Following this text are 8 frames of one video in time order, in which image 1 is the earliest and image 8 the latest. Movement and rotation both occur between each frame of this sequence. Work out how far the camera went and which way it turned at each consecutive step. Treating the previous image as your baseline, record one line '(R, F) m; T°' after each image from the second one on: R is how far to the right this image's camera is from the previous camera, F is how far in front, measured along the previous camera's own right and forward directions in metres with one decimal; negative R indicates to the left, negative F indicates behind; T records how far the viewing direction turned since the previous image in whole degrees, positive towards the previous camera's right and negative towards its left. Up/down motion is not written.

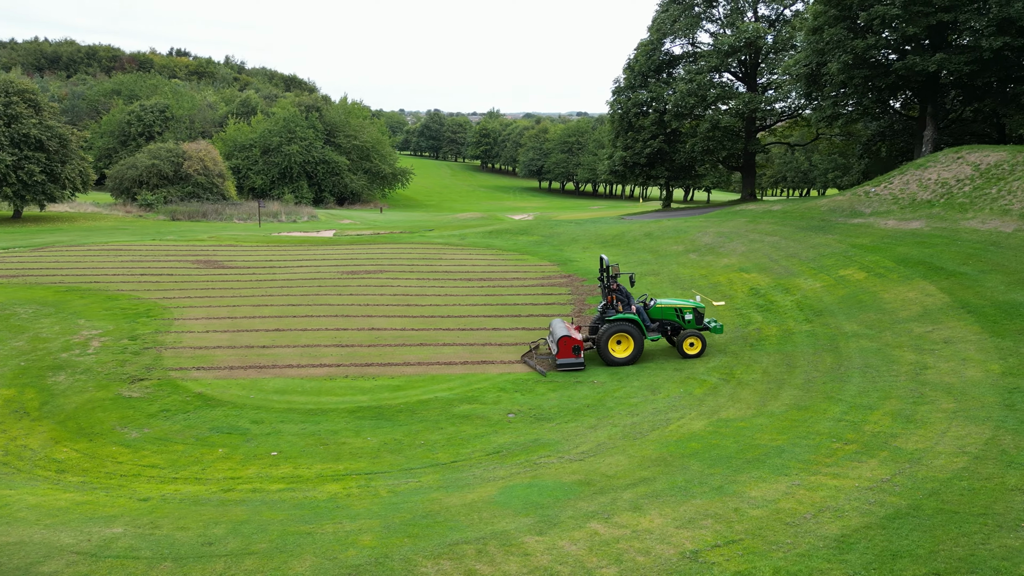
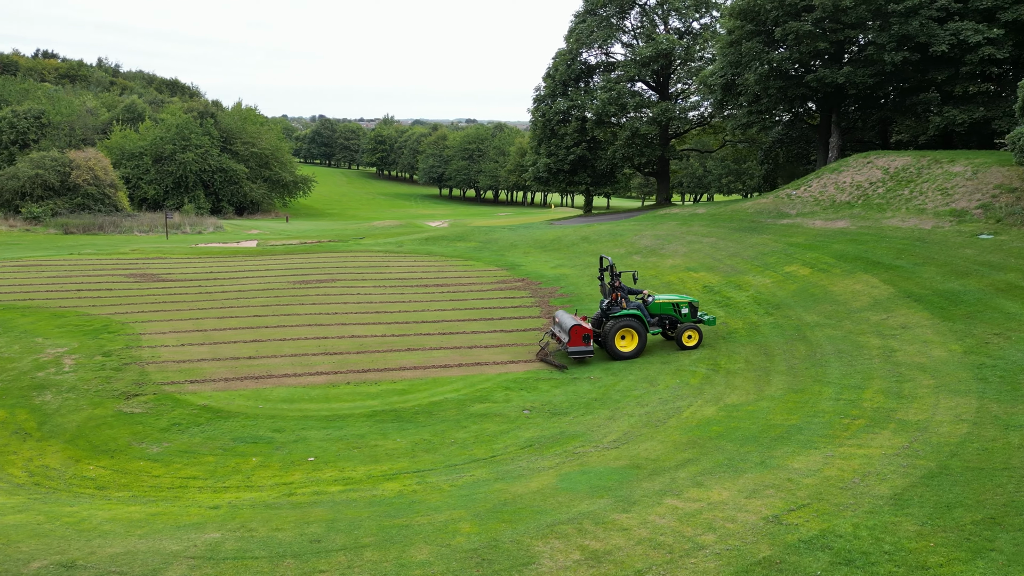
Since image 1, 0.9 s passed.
(-1.8, -0.4) m; +8°
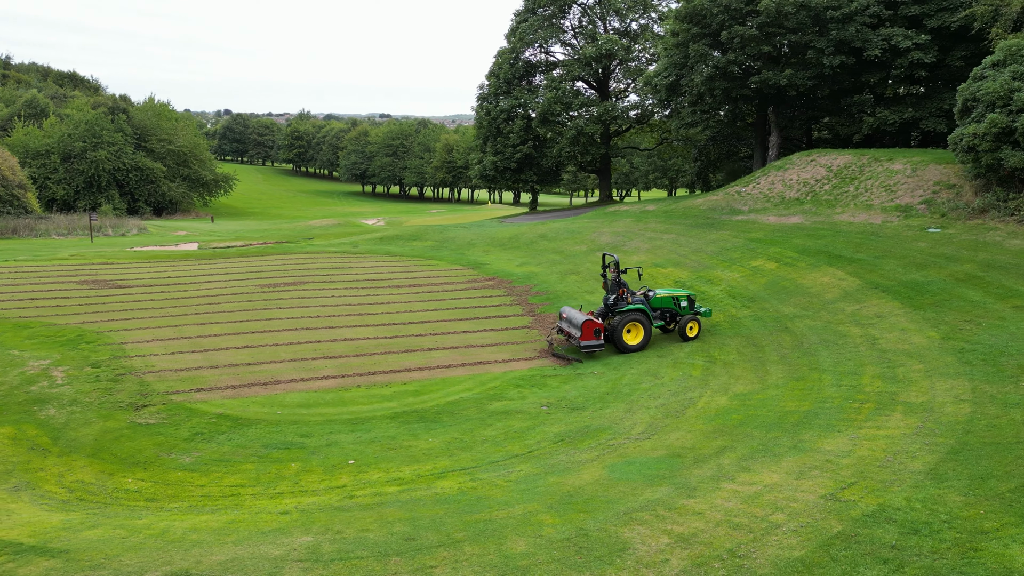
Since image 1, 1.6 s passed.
(-1.5, -0.3) m; +6°
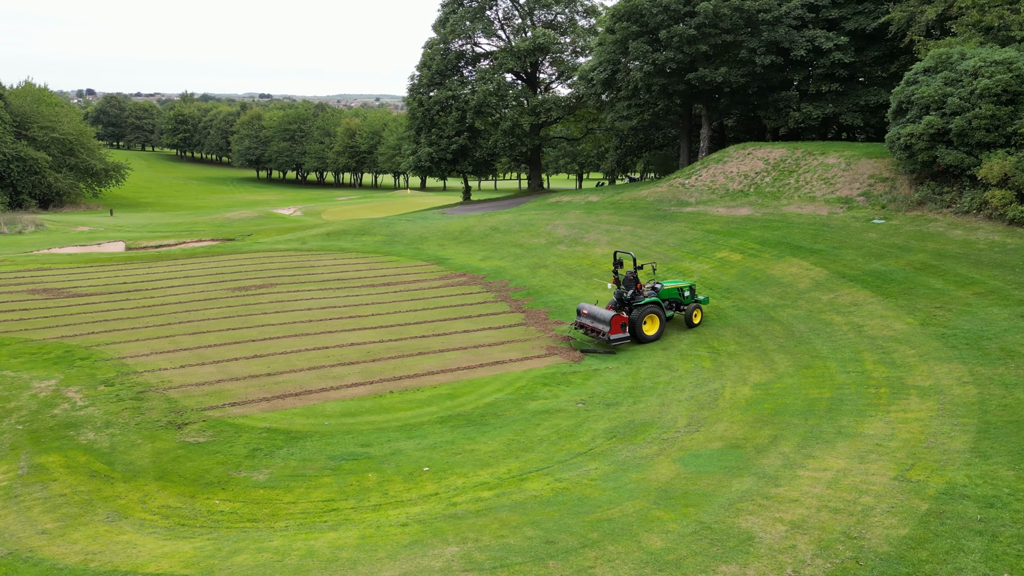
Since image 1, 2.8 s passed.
(-2.4, -0.4) m; +8°
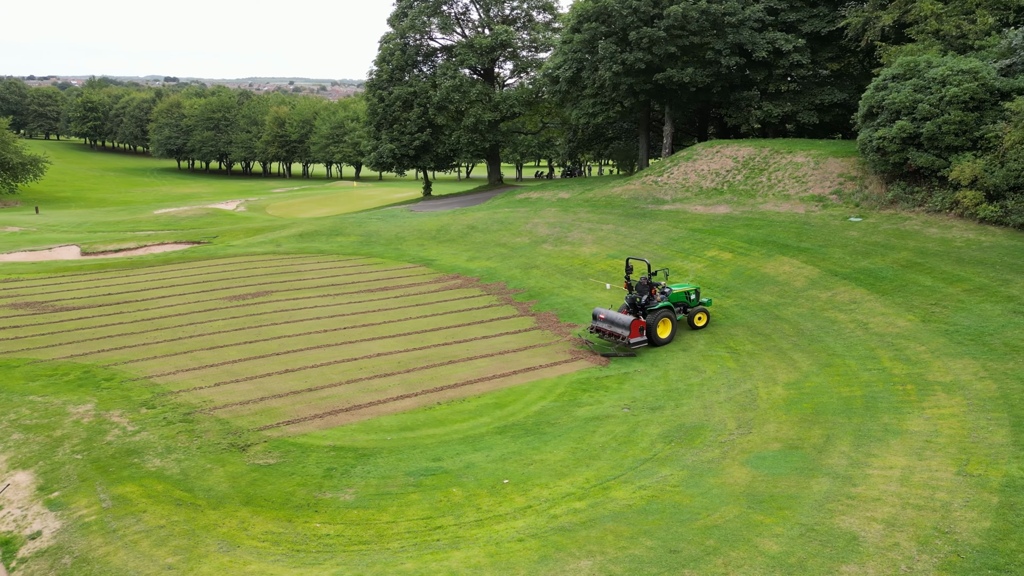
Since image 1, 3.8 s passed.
(-2.2, -0.4) m; +5°
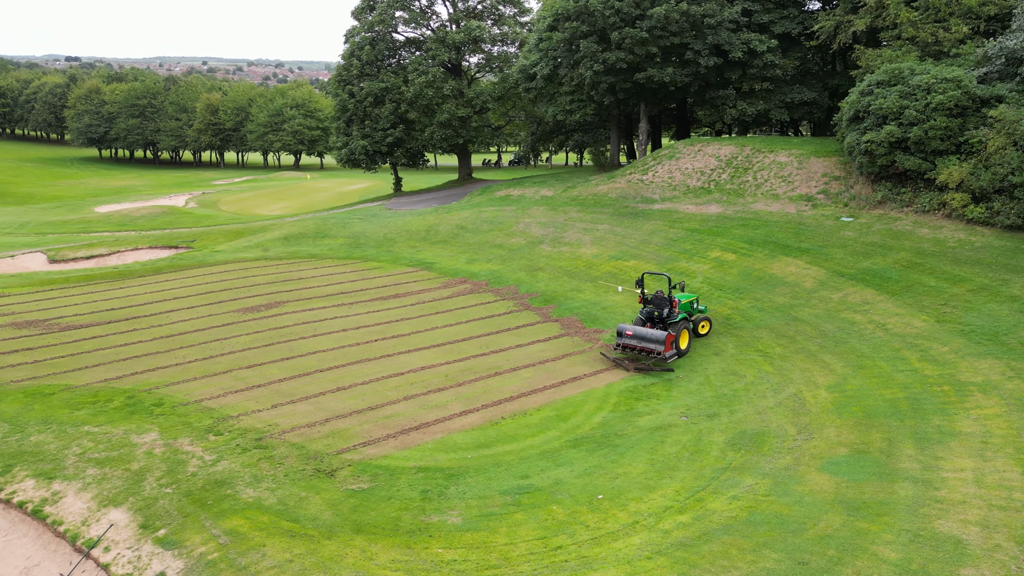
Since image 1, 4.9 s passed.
(-2.4, -0.3) m; +5°
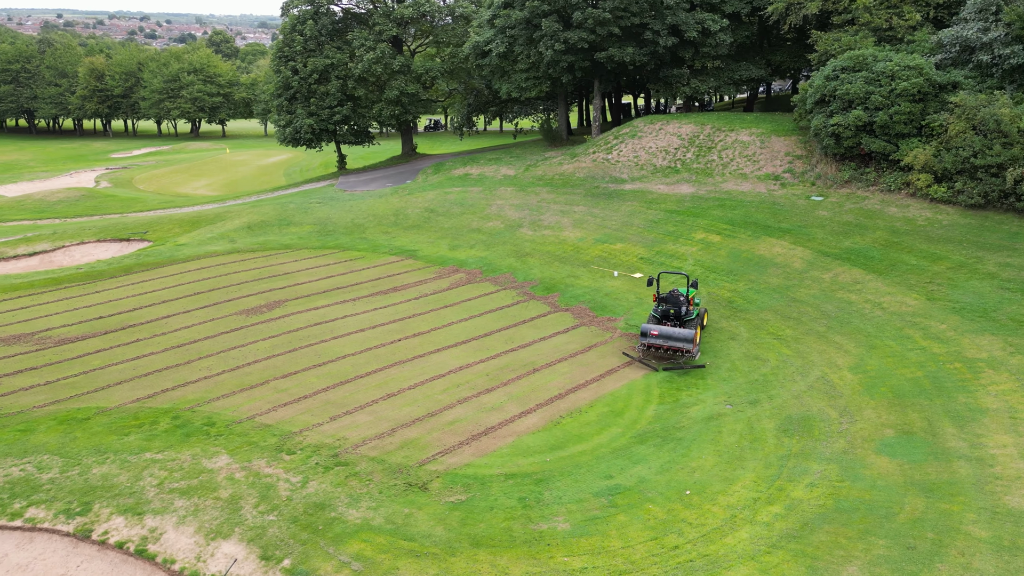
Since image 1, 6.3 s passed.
(-3.0, -0.2) m; +7°
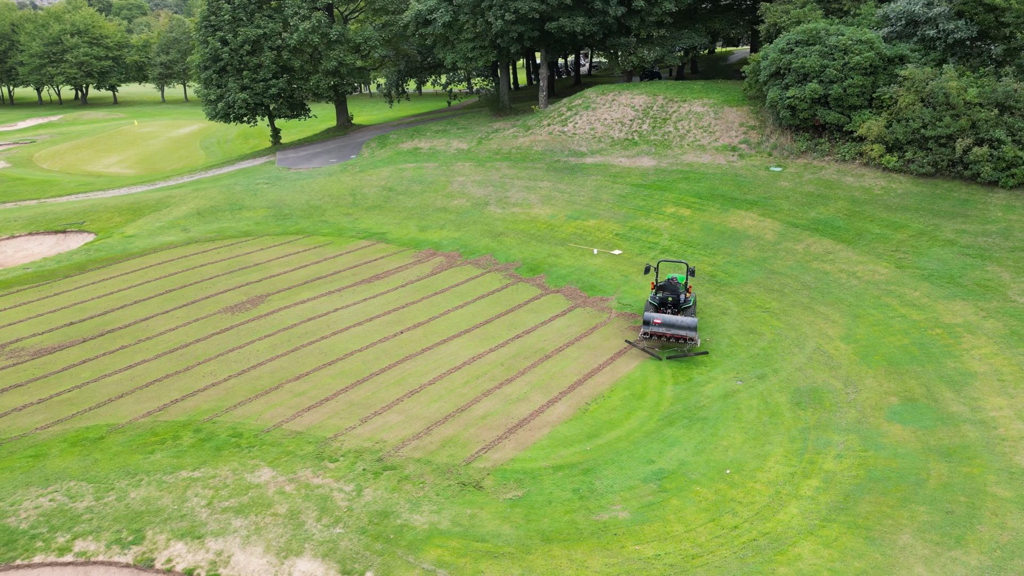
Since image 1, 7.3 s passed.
(-2.3, -0.1) m; +7°
